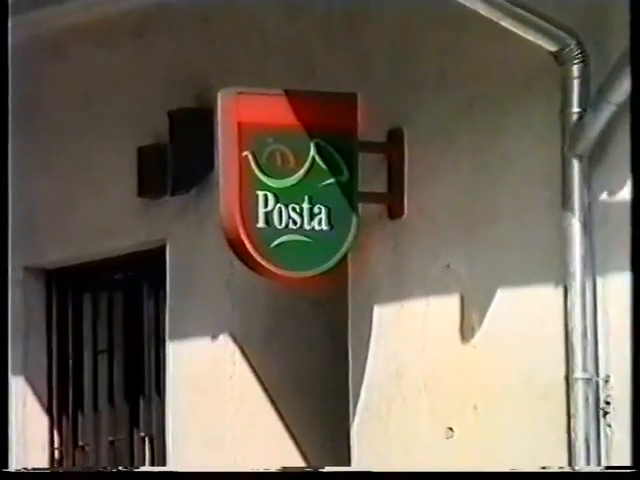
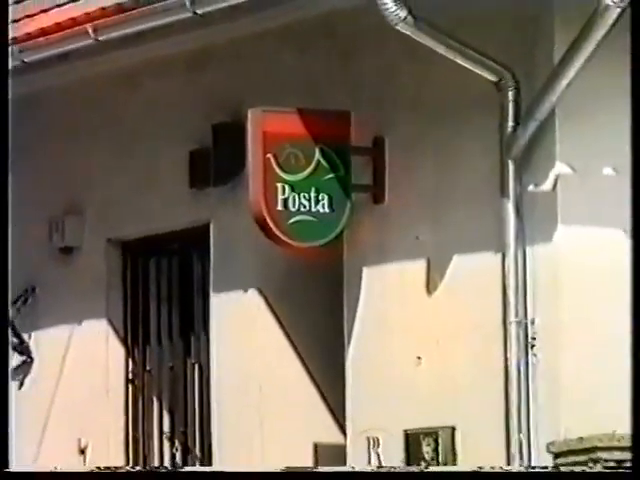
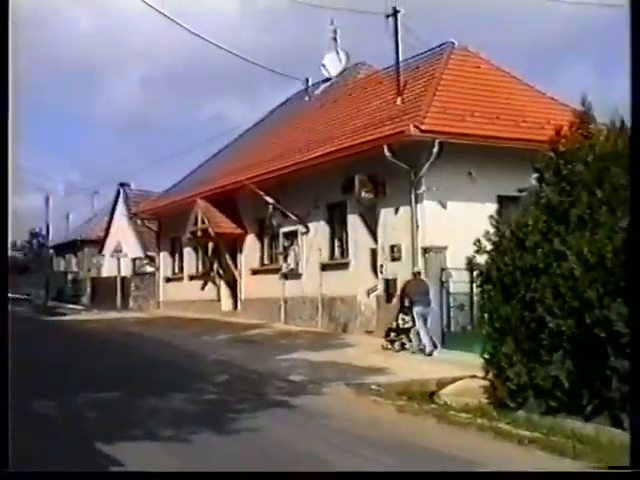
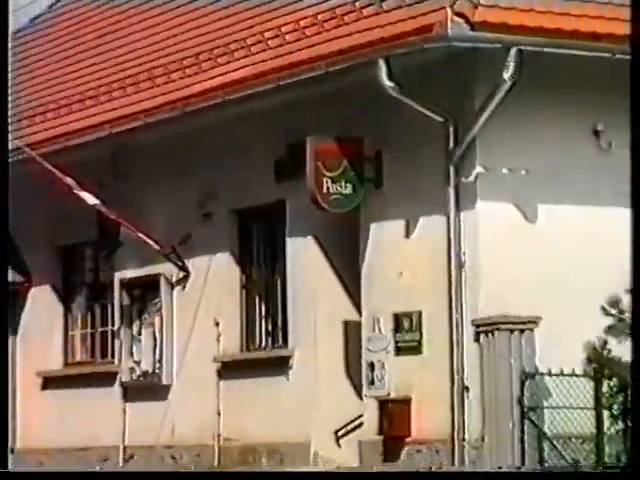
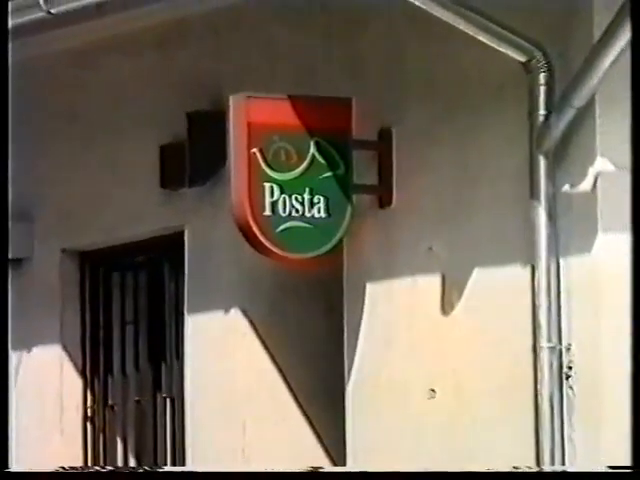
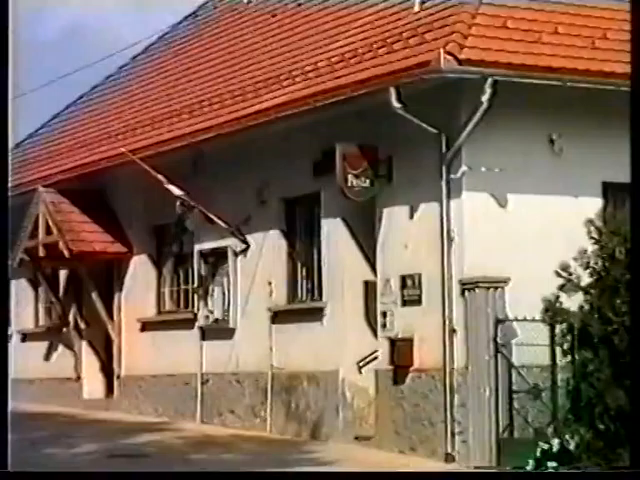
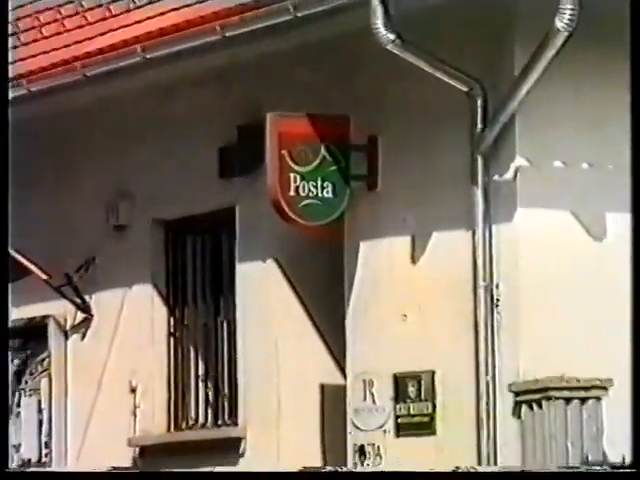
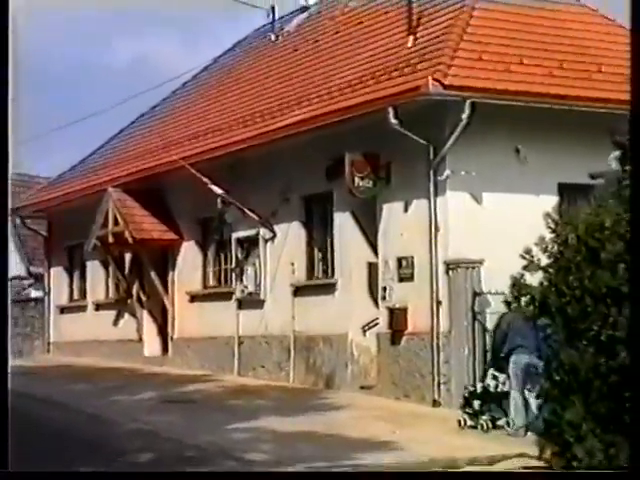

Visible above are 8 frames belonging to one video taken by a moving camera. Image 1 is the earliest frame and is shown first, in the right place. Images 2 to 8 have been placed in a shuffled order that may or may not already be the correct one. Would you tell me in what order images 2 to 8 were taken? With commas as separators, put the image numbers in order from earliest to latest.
5, 2, 7, 4, 6, 8, 3
